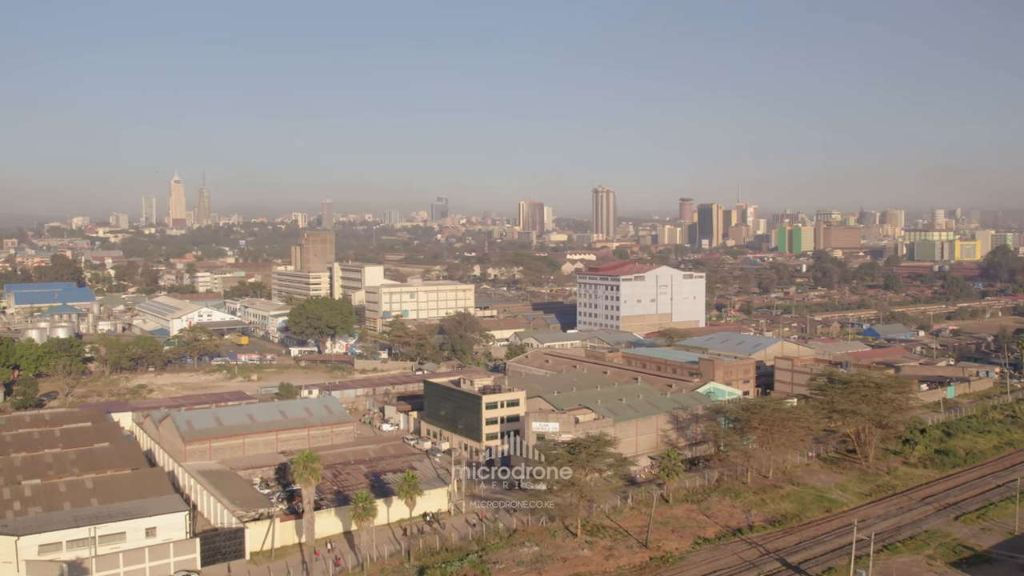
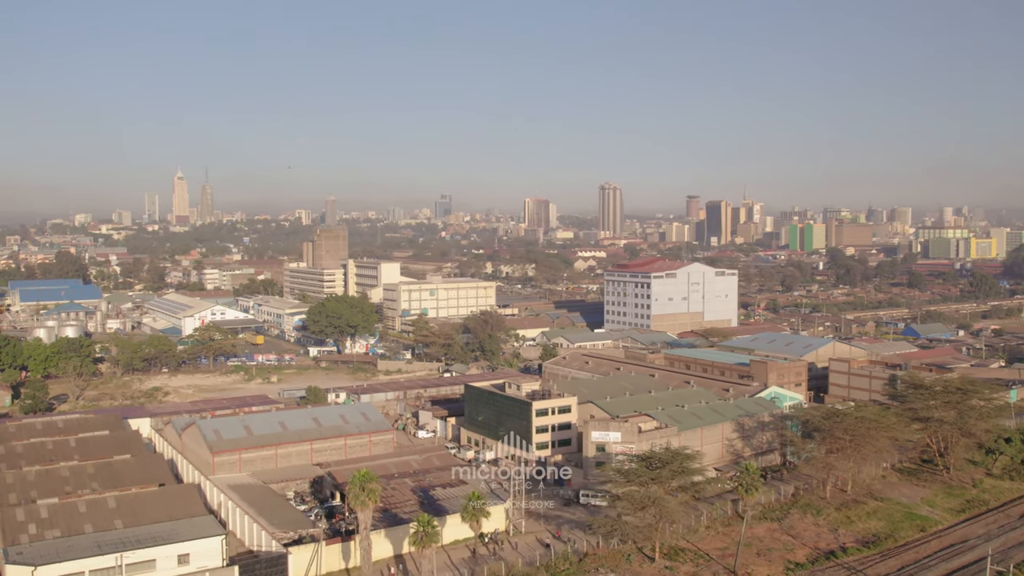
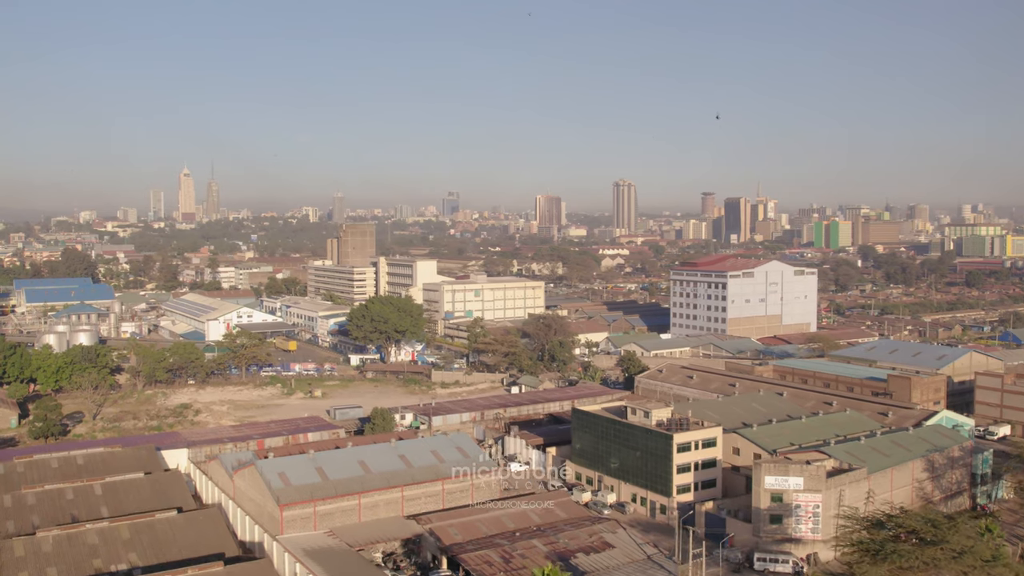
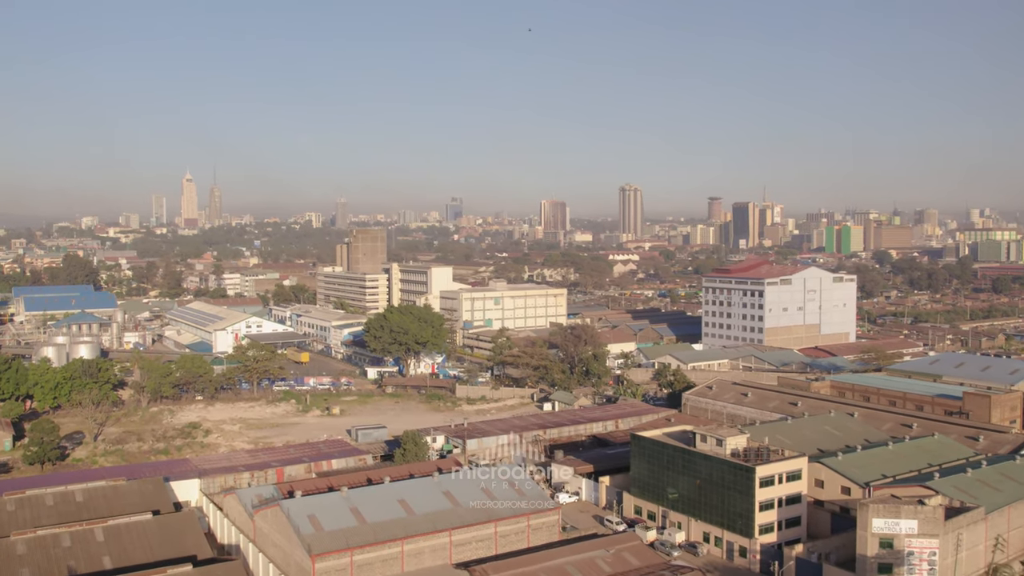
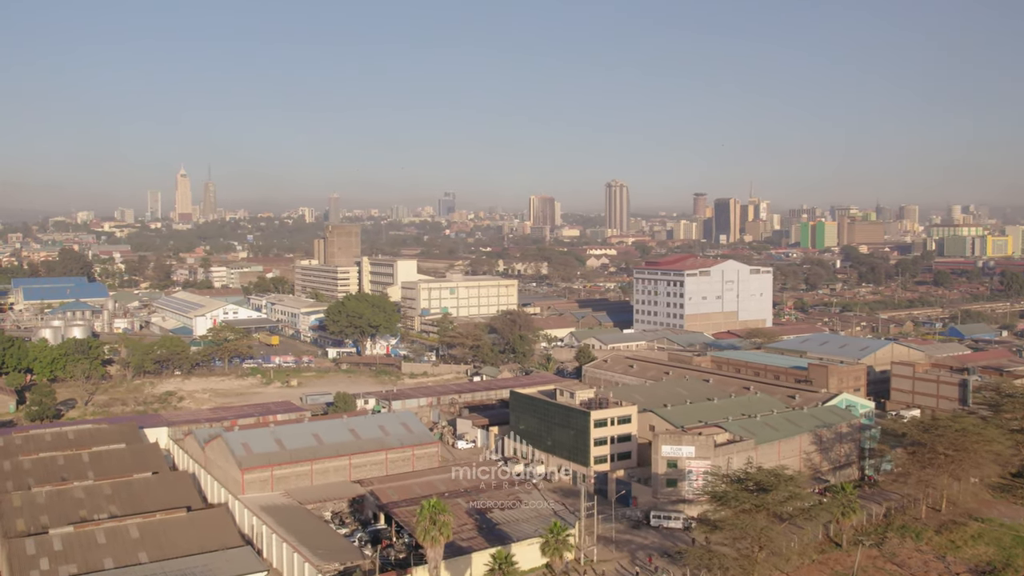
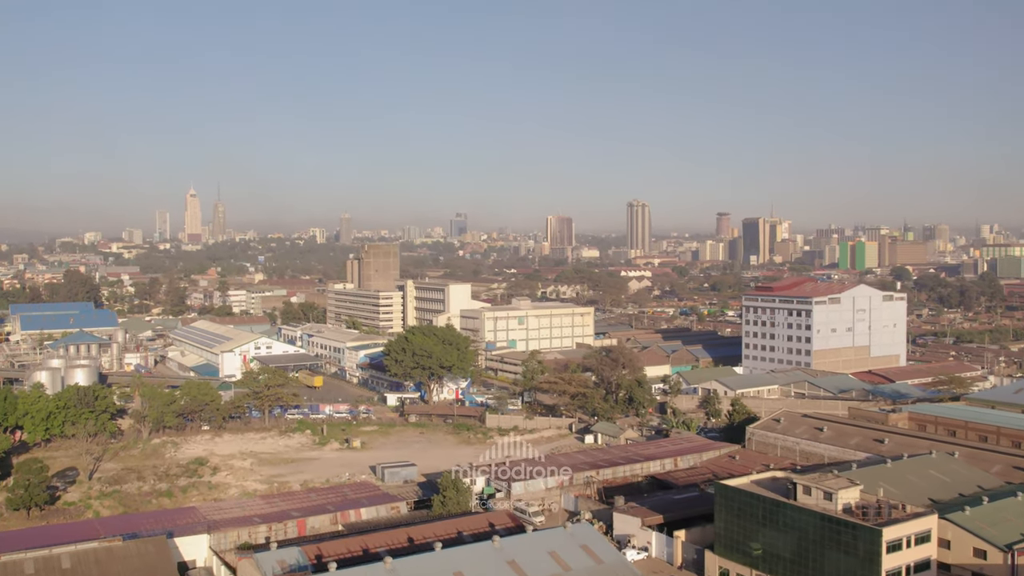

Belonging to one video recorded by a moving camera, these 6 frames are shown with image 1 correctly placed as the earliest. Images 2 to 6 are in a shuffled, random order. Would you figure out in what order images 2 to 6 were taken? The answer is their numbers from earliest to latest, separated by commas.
2, 5, 3, 4, 6
